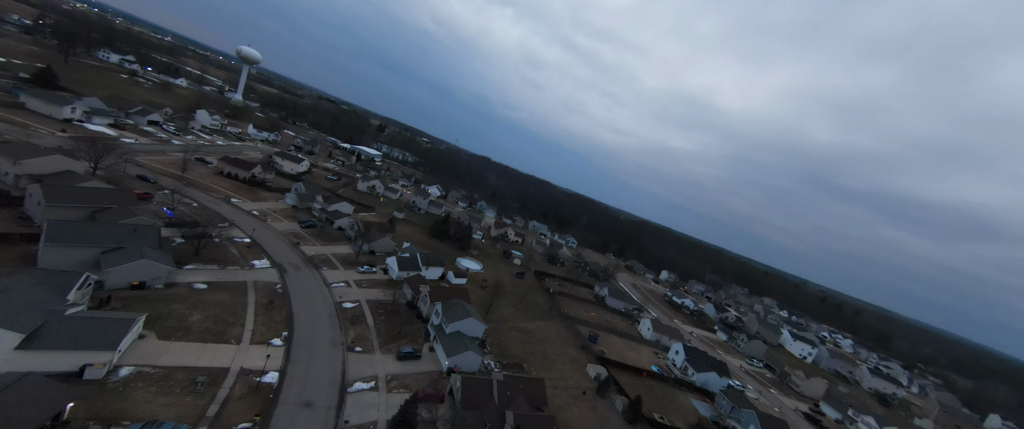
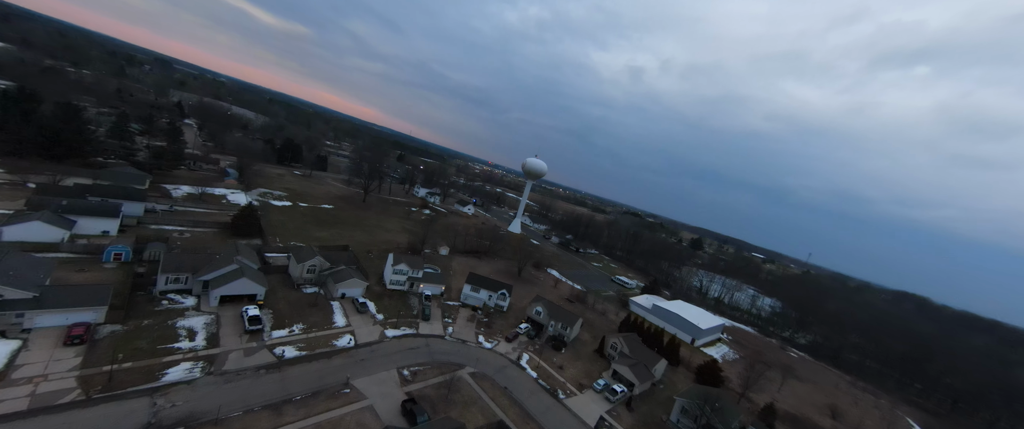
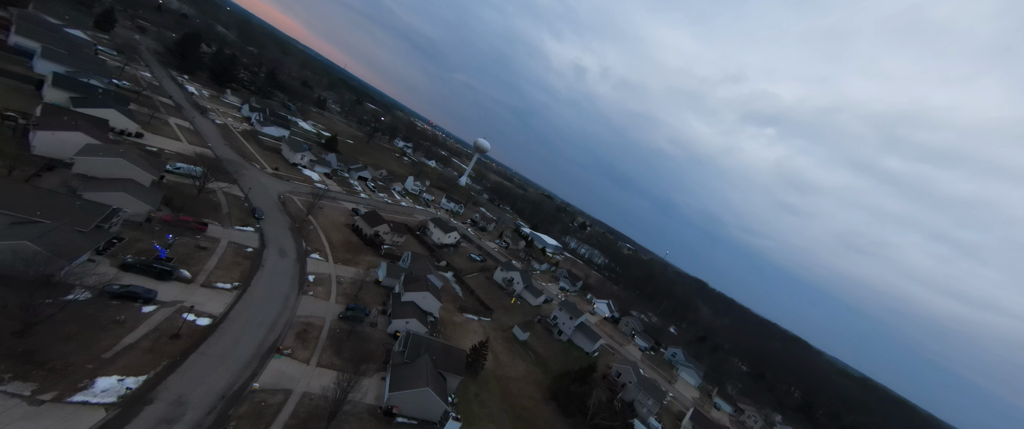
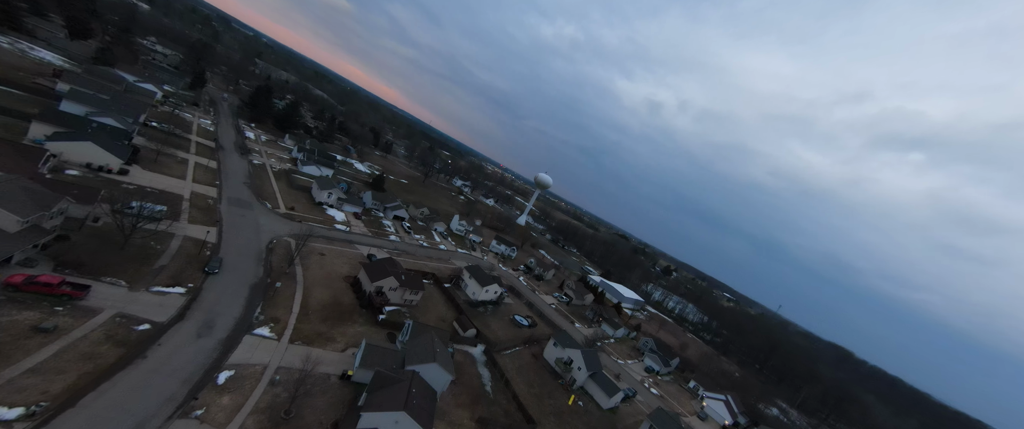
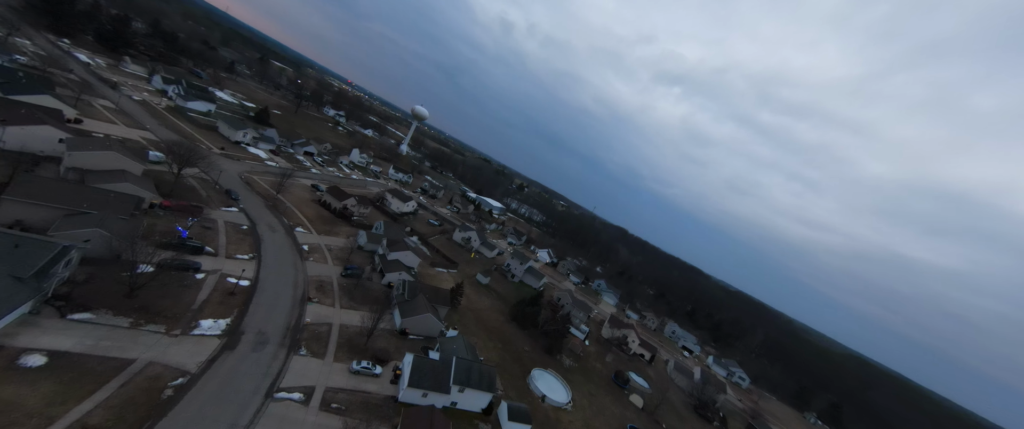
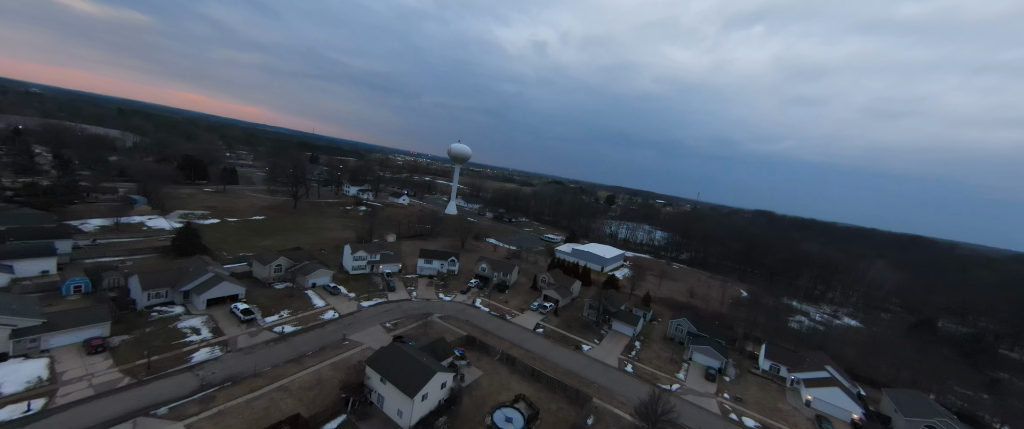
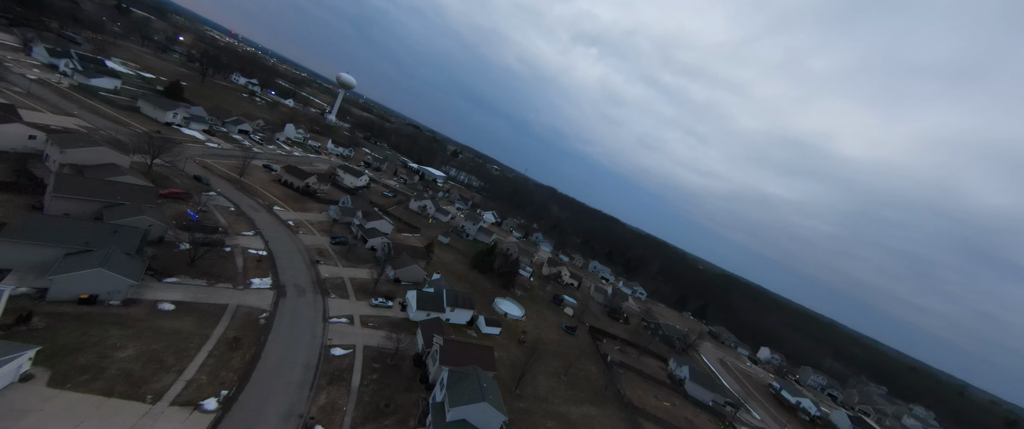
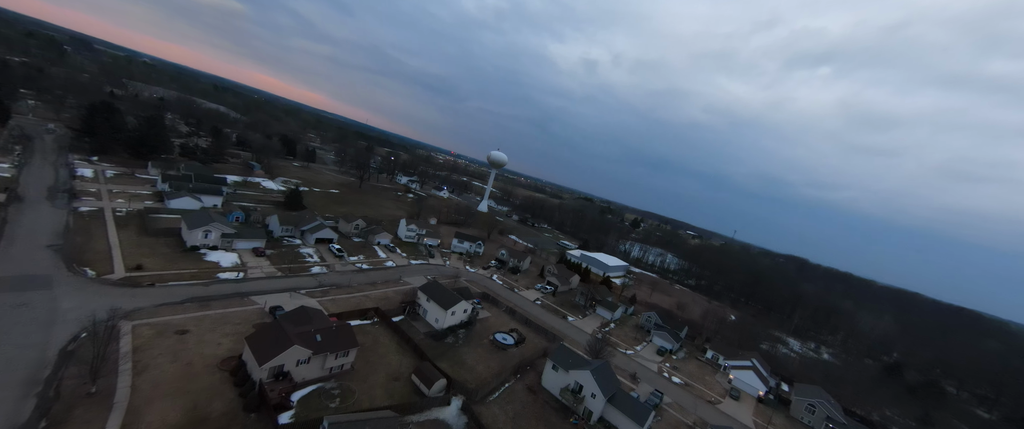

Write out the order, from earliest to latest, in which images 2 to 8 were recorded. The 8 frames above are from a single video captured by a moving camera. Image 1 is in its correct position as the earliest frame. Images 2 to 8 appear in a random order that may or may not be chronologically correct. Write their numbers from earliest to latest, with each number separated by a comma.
7, 5, 3, 4, 8, 6, 2
